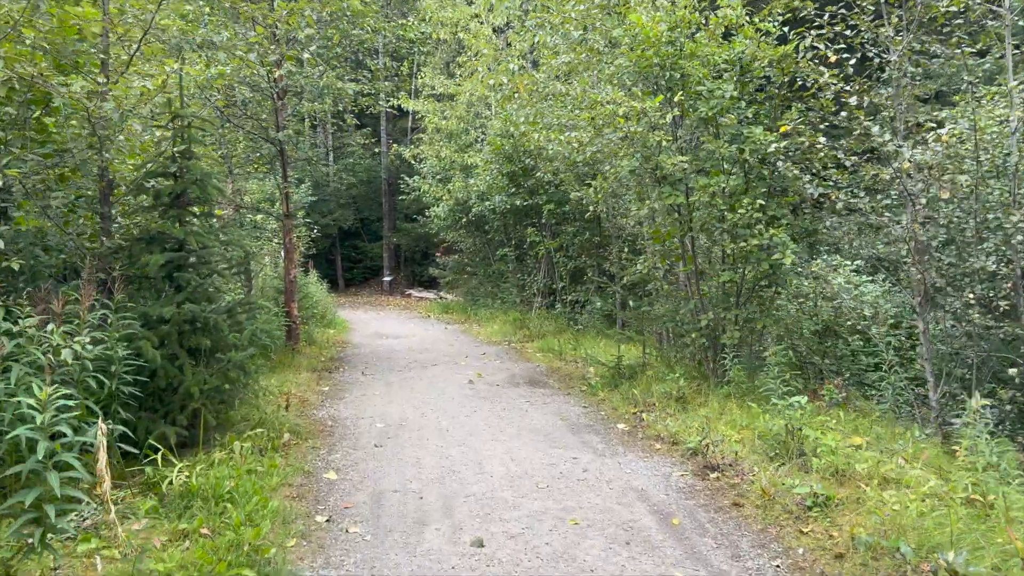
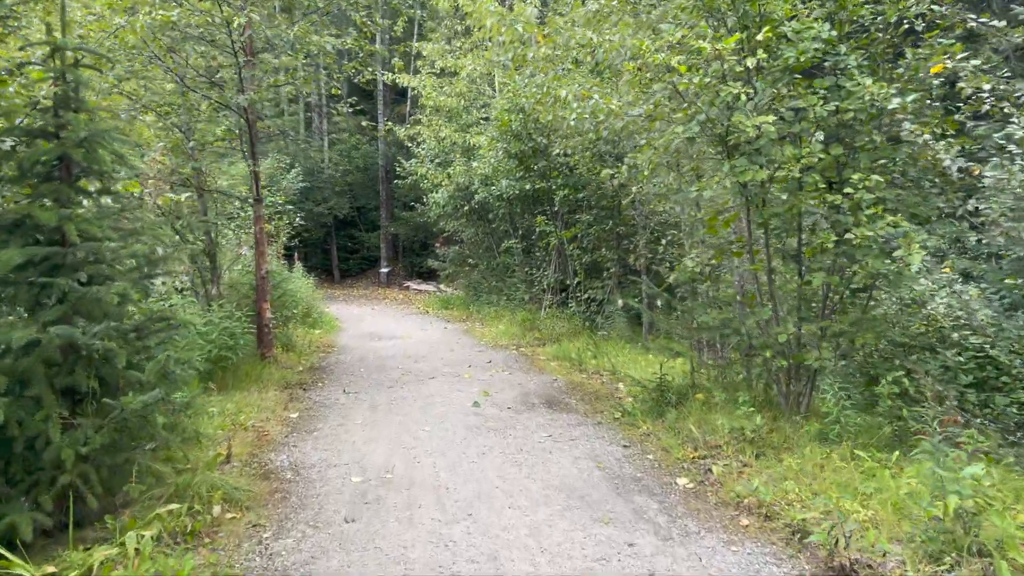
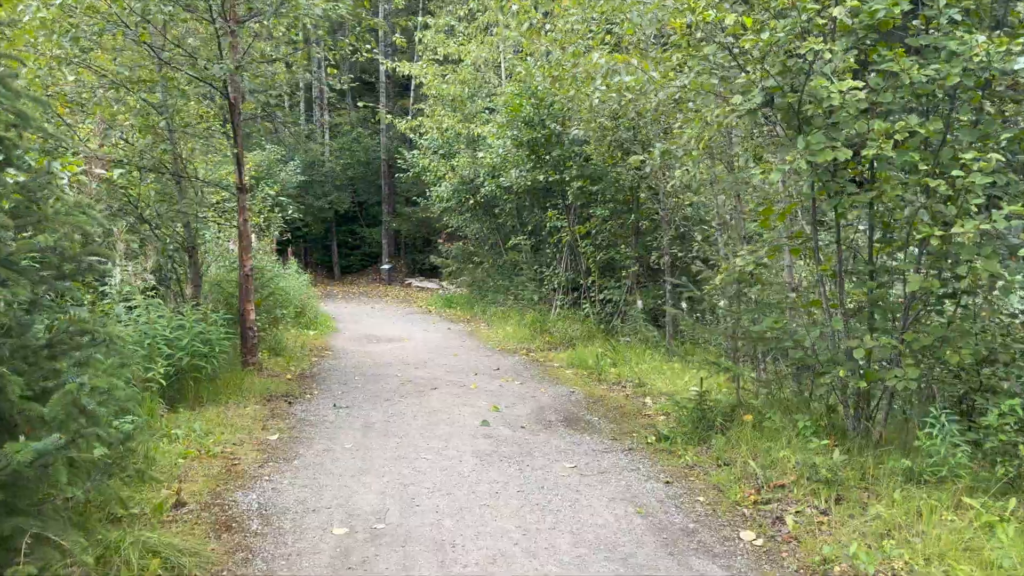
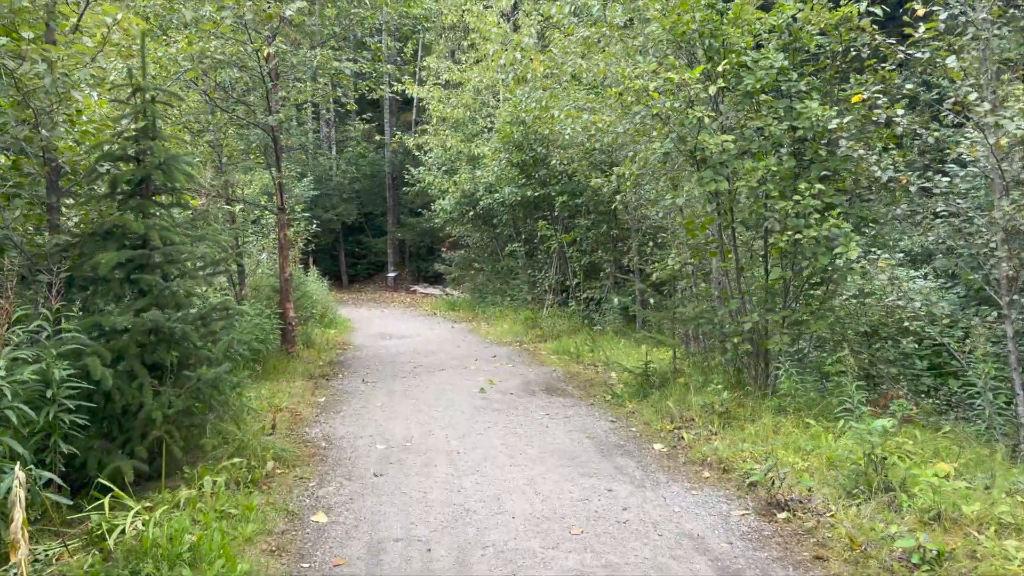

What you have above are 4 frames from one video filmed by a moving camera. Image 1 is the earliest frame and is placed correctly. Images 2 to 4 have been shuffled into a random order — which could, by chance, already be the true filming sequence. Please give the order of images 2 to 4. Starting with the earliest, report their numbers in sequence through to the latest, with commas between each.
4, 2, 3
